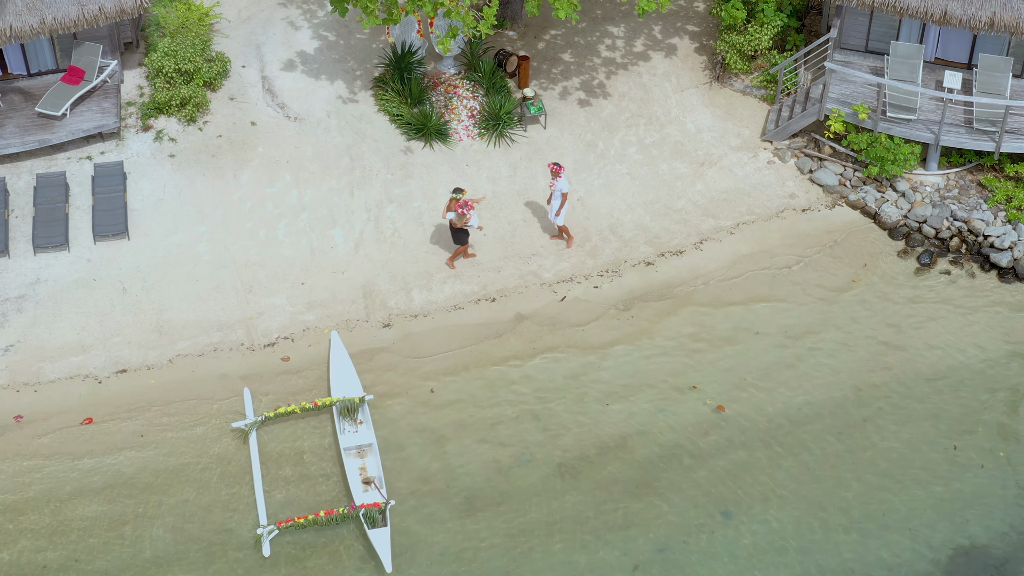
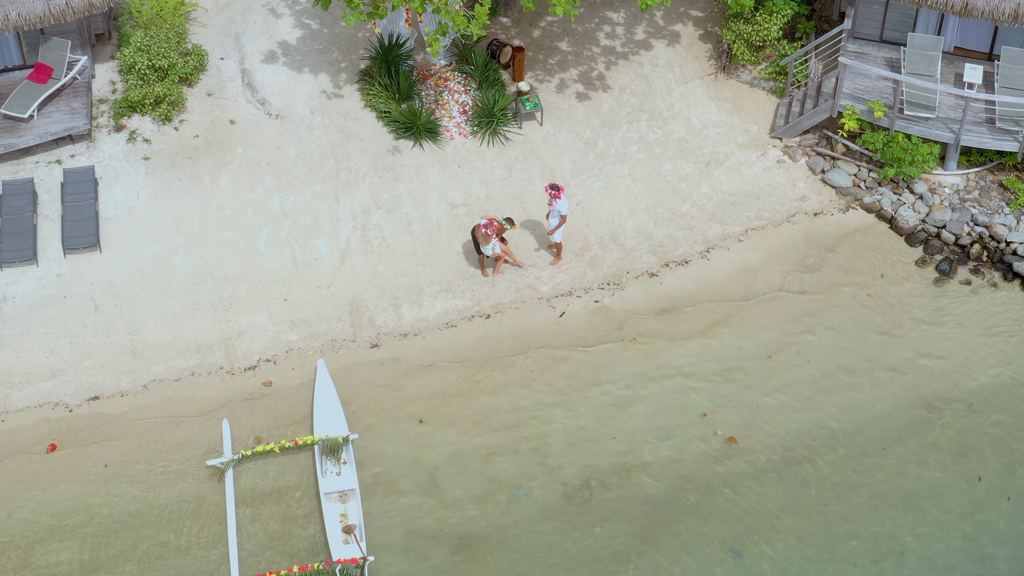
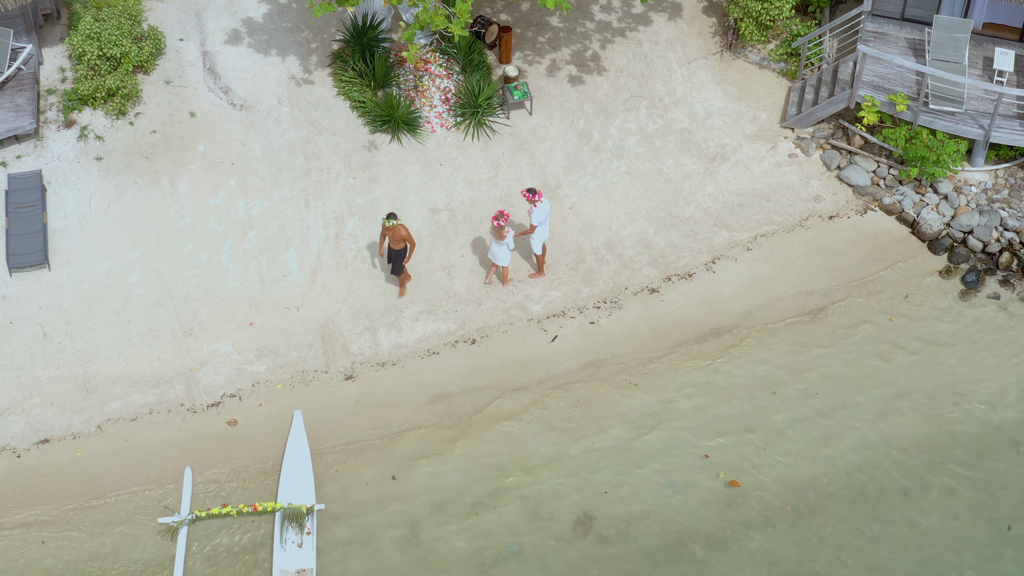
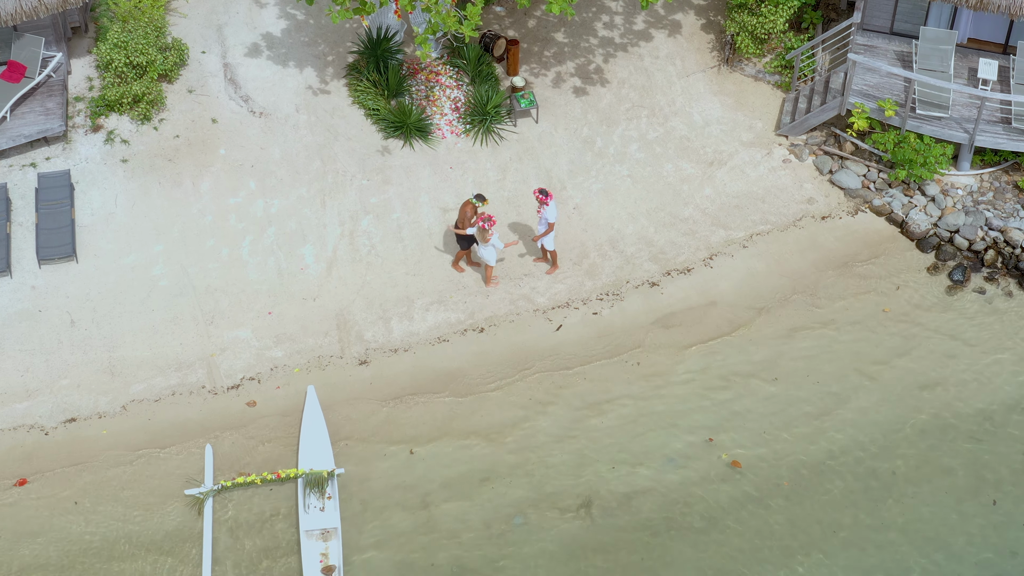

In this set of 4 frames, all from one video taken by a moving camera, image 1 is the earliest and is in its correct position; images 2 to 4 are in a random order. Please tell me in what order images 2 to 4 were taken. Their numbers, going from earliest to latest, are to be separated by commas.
2, 4, 3
